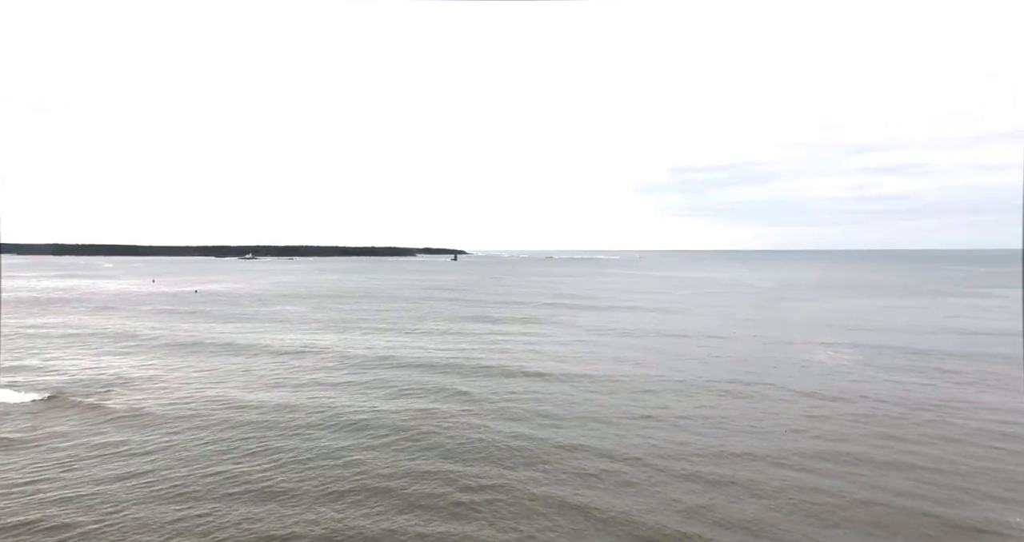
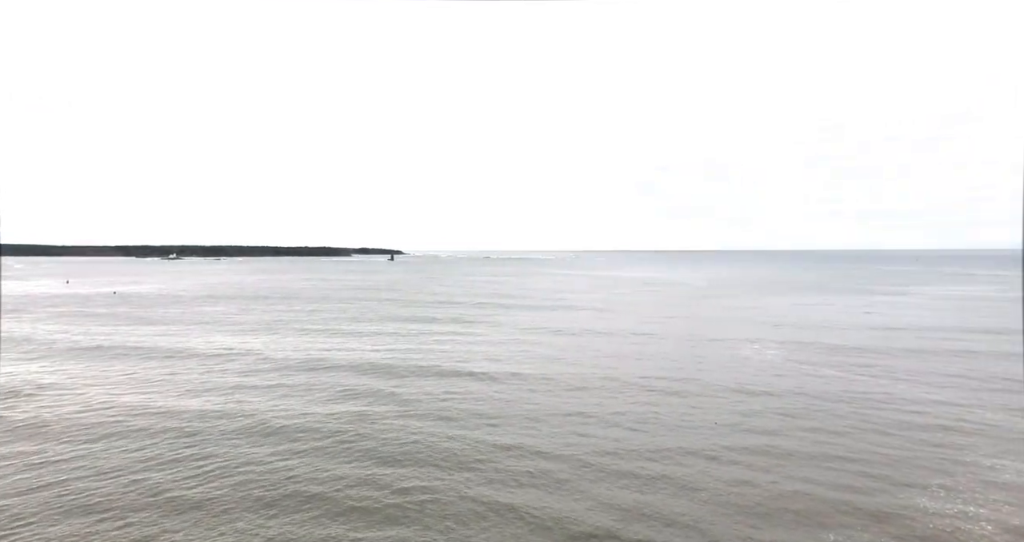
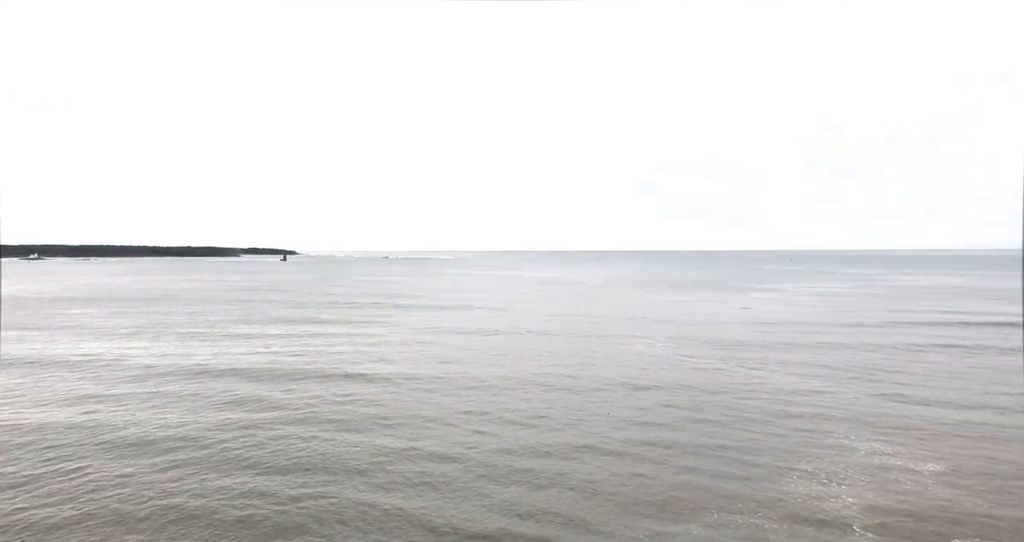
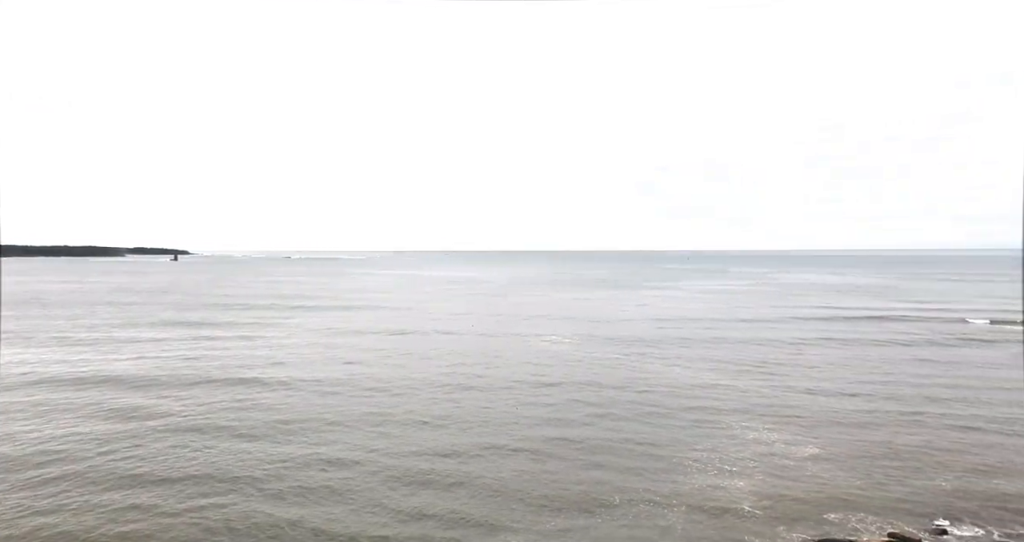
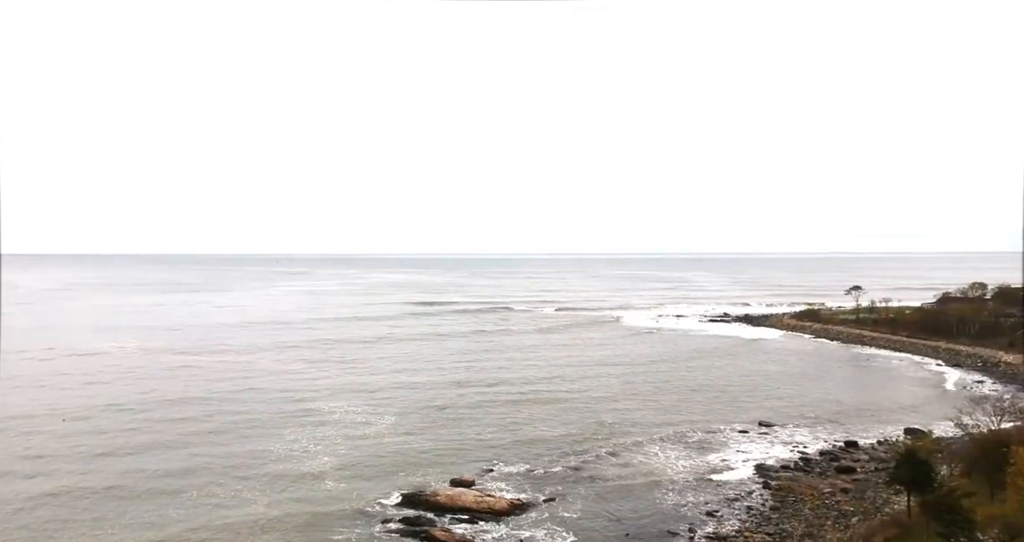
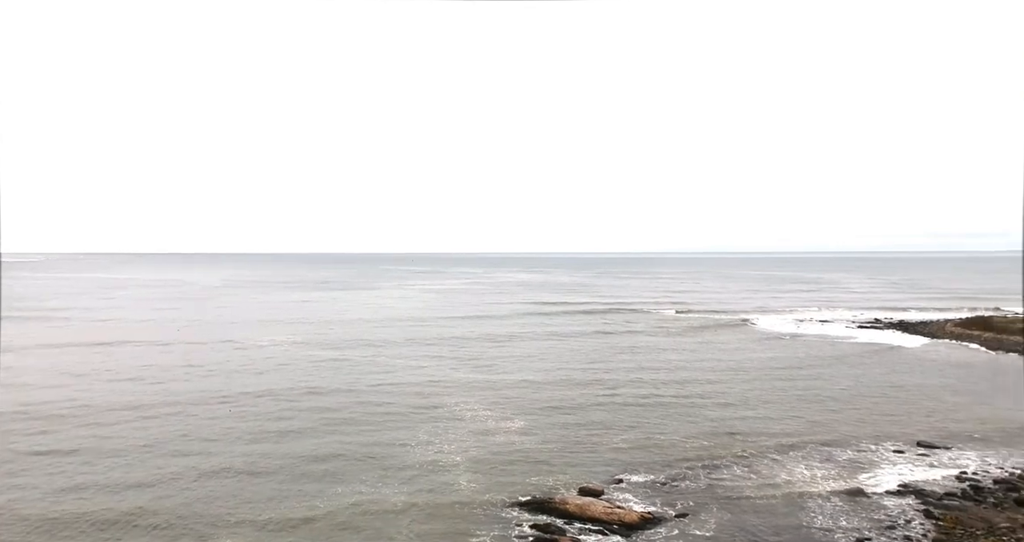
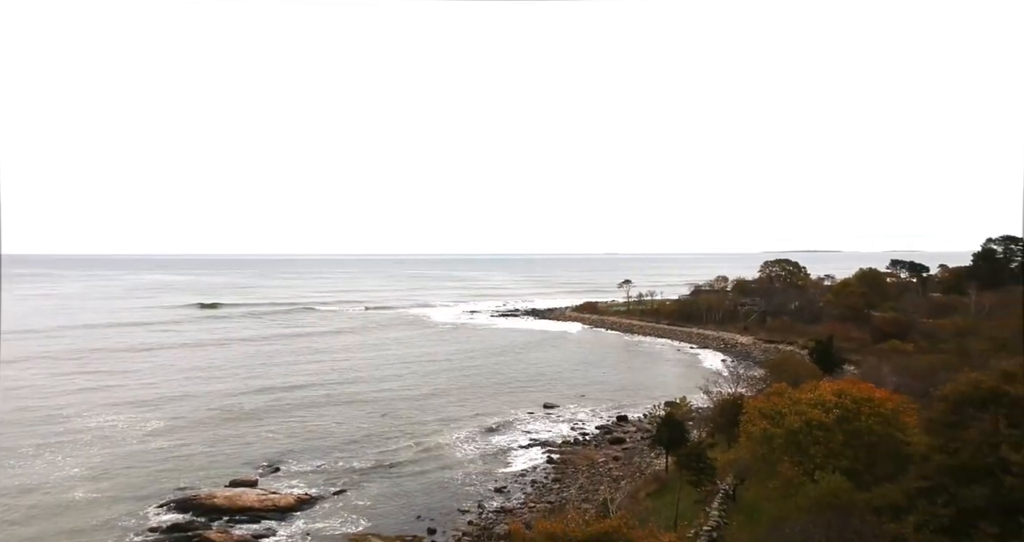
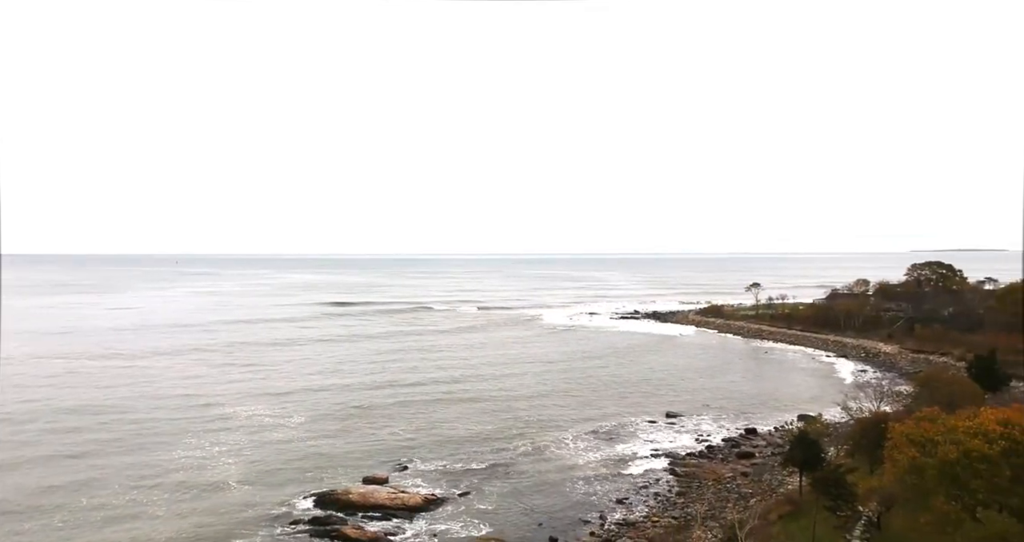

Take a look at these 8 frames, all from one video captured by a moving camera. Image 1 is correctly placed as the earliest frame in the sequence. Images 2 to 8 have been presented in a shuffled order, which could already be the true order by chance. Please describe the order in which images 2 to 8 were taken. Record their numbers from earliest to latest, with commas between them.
2, 3, 4, 6, 5, 8, 7
